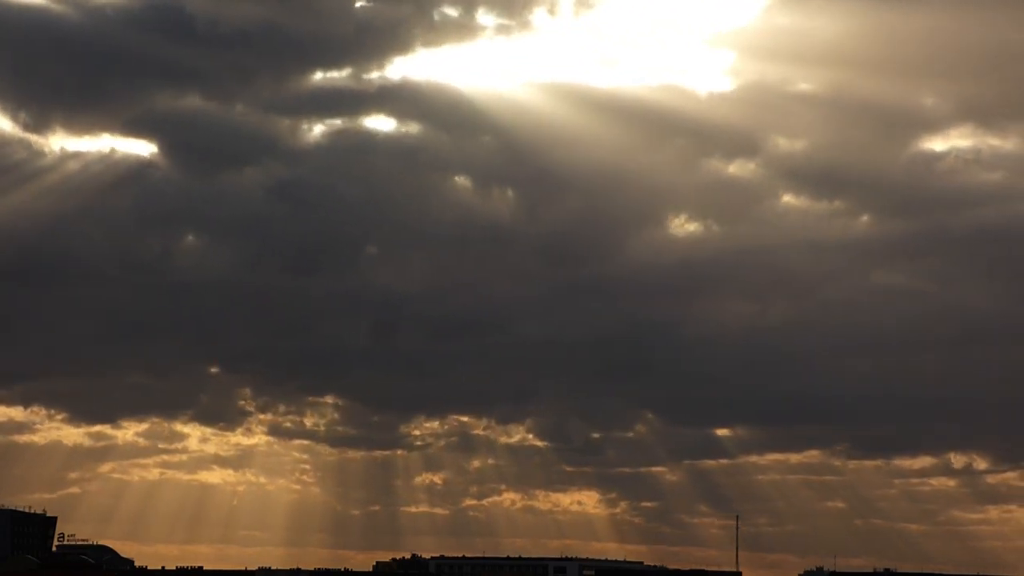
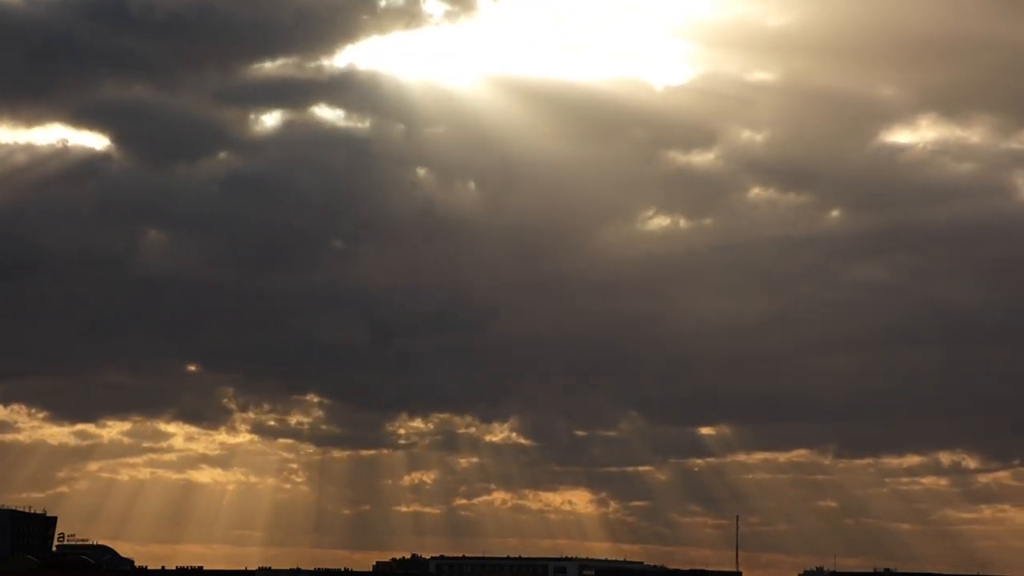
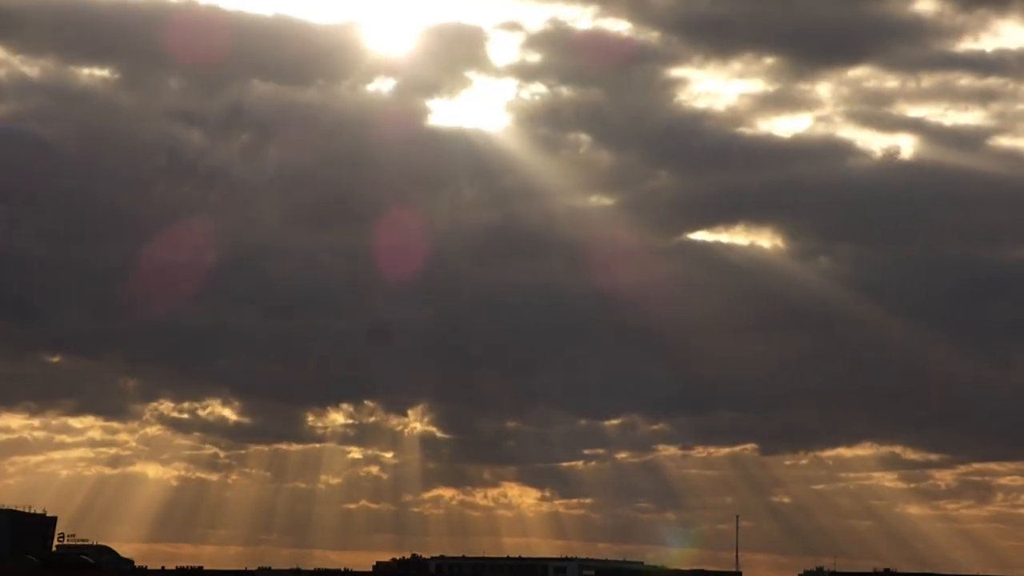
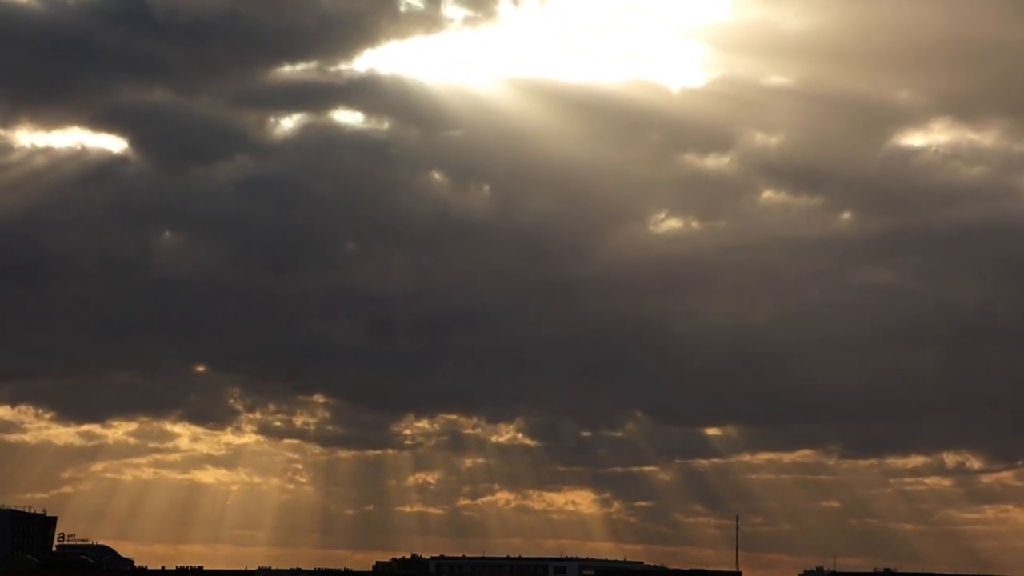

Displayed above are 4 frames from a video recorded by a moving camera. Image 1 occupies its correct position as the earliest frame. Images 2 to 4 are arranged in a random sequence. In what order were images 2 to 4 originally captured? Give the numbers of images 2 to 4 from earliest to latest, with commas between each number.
4, 2, 3
